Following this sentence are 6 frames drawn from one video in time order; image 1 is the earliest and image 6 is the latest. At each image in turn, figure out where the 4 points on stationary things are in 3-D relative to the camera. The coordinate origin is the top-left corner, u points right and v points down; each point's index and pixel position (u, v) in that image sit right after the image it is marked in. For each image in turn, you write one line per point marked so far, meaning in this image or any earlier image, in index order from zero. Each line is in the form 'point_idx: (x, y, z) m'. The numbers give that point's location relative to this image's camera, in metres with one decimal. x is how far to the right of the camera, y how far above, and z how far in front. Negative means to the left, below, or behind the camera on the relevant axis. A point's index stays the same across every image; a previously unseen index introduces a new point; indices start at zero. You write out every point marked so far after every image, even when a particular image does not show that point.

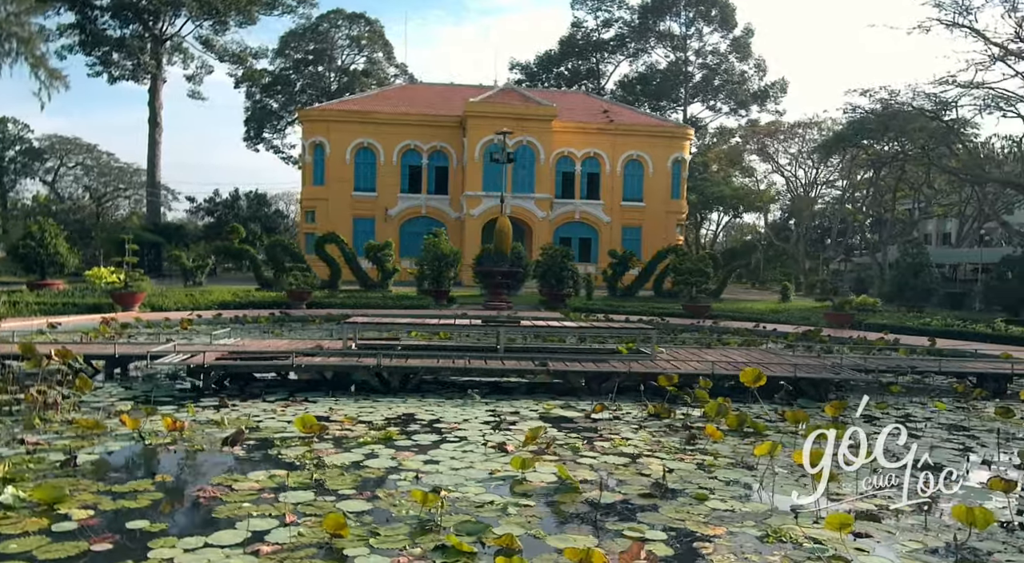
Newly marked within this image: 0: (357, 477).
0: (-0.9, -1.2, +4.5) m
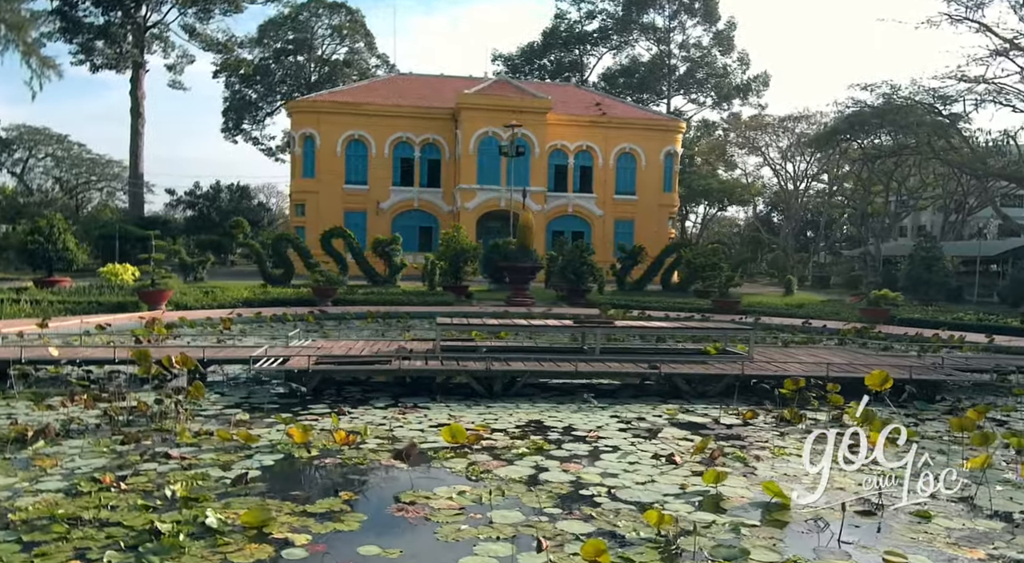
0: (+0.2, -1.2, +4.4) m
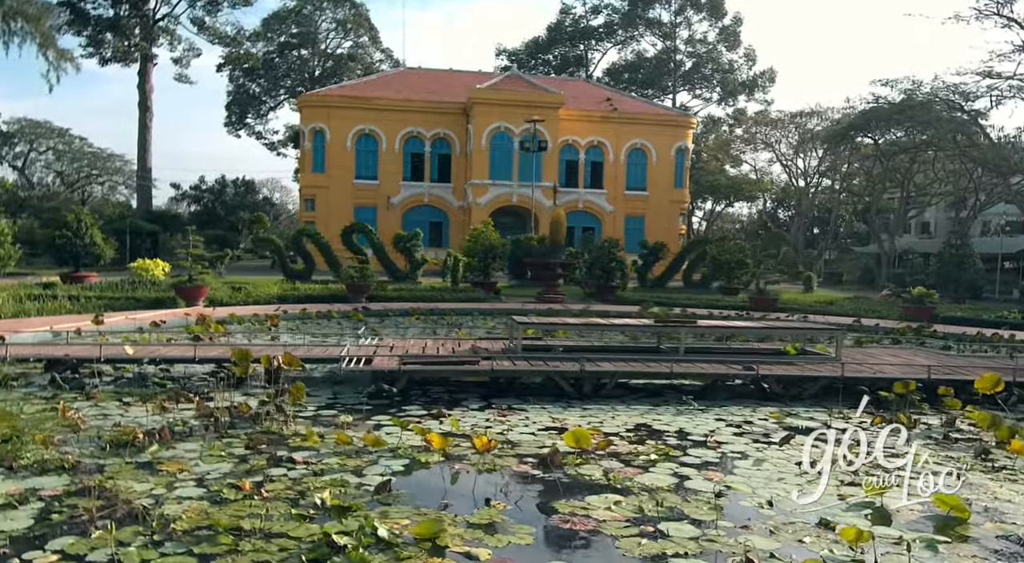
0: (+1.1, -1.2, +4.2) m
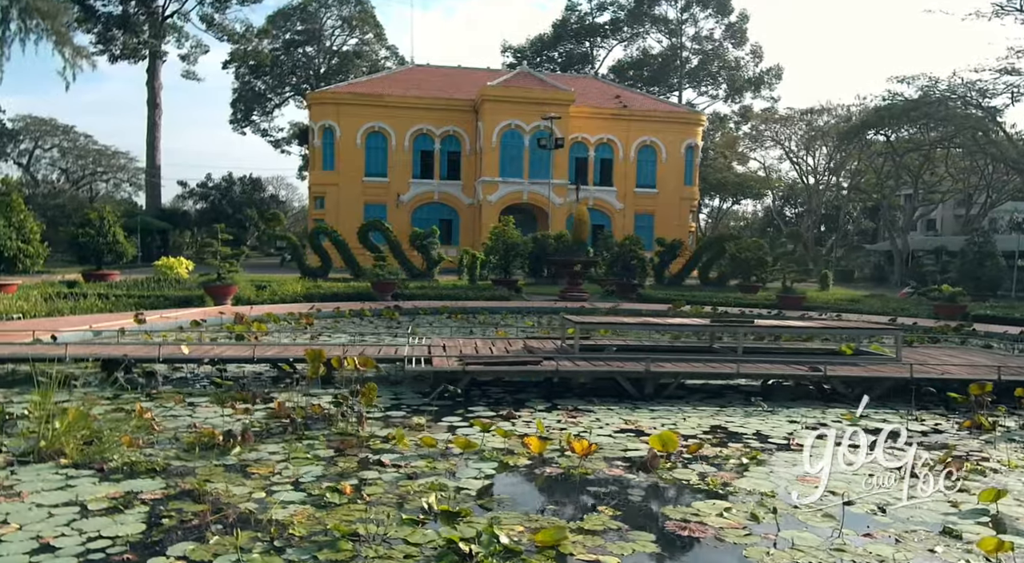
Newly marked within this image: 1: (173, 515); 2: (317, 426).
0: (+1.7, -1.2, +4.1) m
1: (-1.7, -1.2, +3.9) m
2: (-1.5, -1.1, +6.0) m
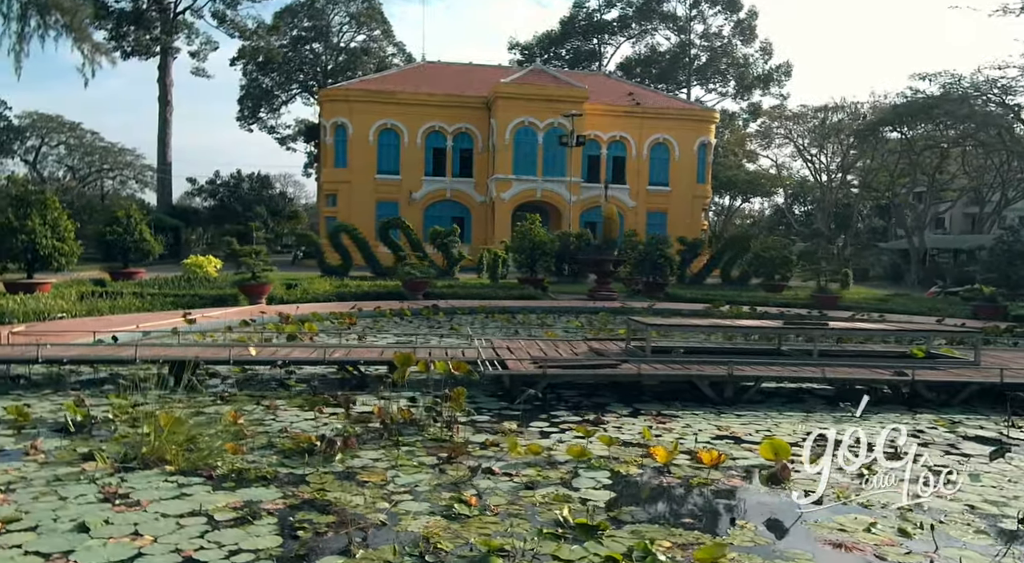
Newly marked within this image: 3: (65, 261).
0: (+2.4, -1.3, +4.0) m
1: (-1.0, -1.2, +3.8) m
2: (-0.8, -1.1, +5.9) m
3: (-9.7, +0.4, +16.5) m
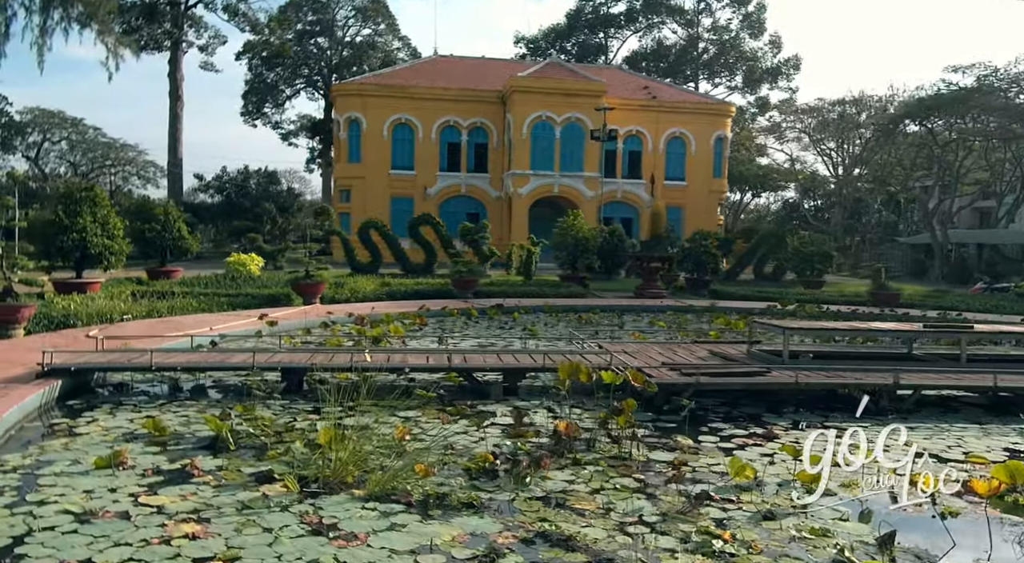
0: (+3.6, -1.3, +3.6) m
1: (+0.2, -1.3, +3.4) m
2: (+0.5, -1.2, +5.4) m
3: (-8.4, +0.5, +16.1) m
